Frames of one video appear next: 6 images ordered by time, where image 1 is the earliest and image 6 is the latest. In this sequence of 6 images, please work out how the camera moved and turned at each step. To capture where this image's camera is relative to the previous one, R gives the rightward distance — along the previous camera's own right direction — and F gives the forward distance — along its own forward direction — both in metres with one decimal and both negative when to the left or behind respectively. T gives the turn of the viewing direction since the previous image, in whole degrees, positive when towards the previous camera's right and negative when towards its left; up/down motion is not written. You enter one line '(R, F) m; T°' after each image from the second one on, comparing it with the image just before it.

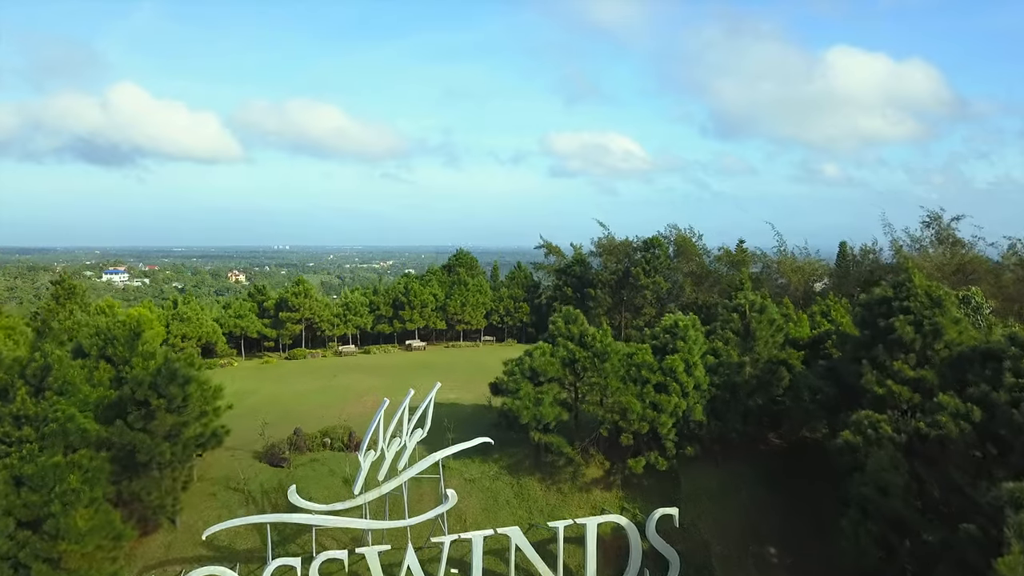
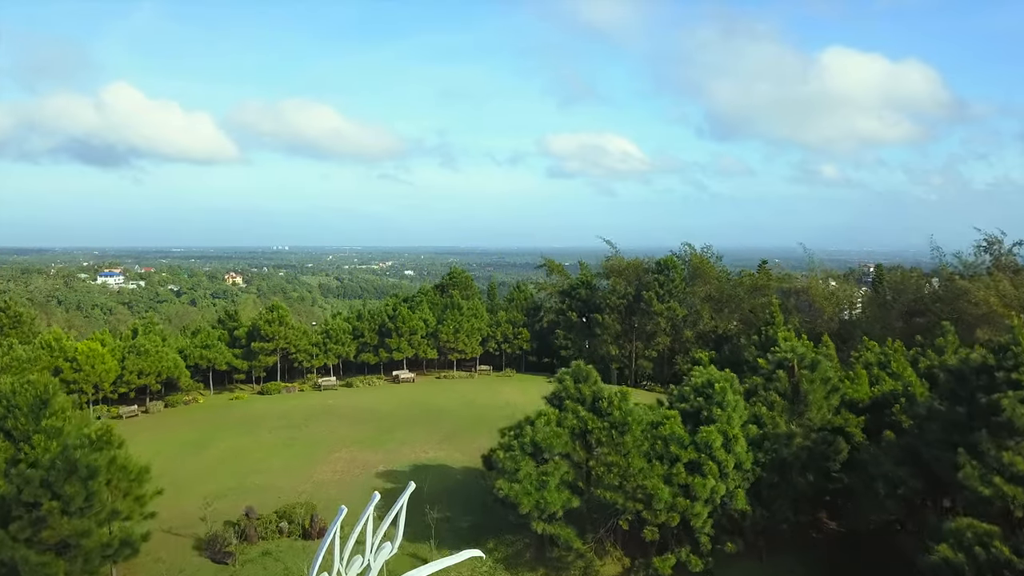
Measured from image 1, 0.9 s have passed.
(0.0, +1.7) m; 0°
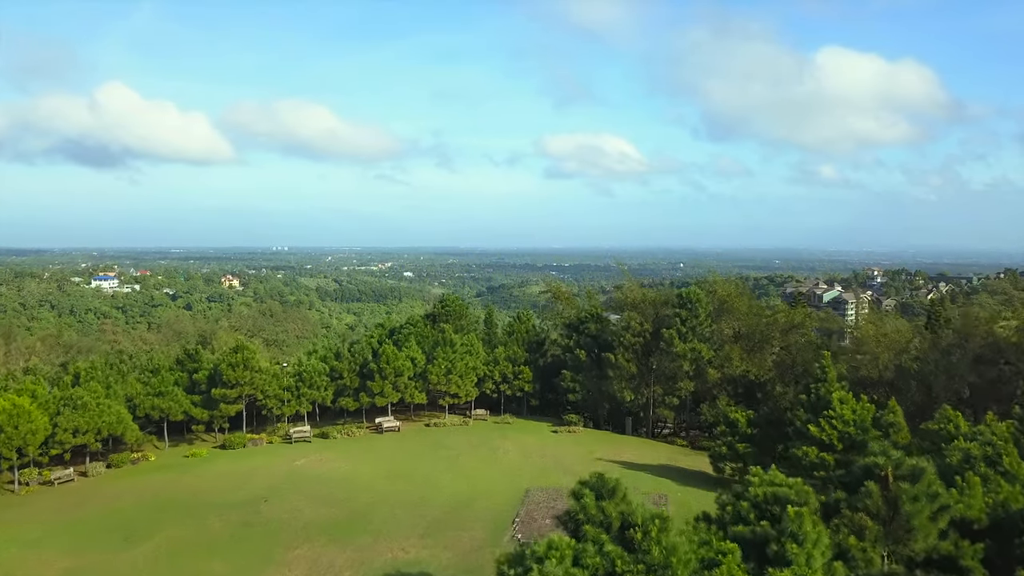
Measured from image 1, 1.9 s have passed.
(0.0, +1.9) m; 0°
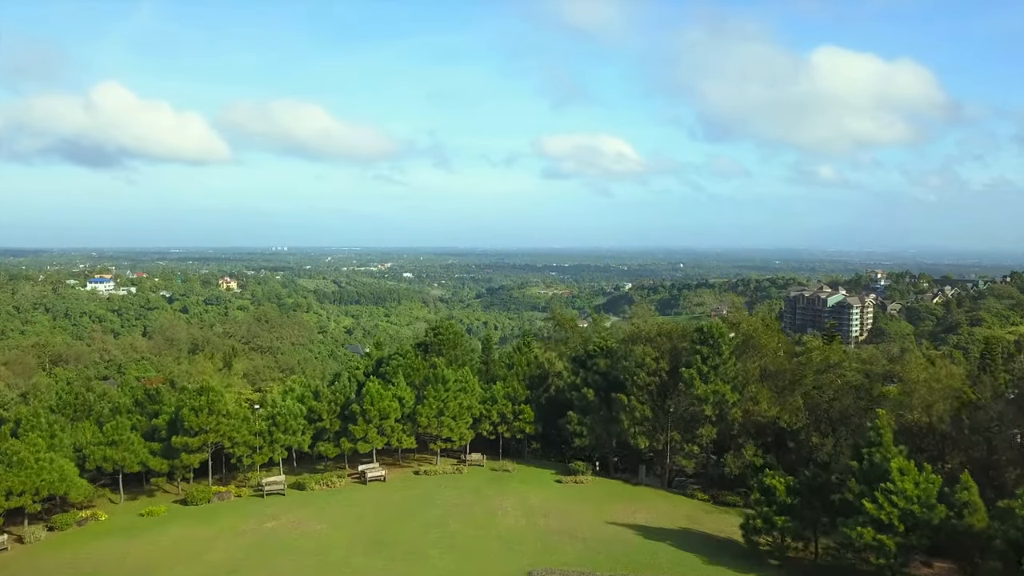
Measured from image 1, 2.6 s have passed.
(0.0, +1.5) m; 0°
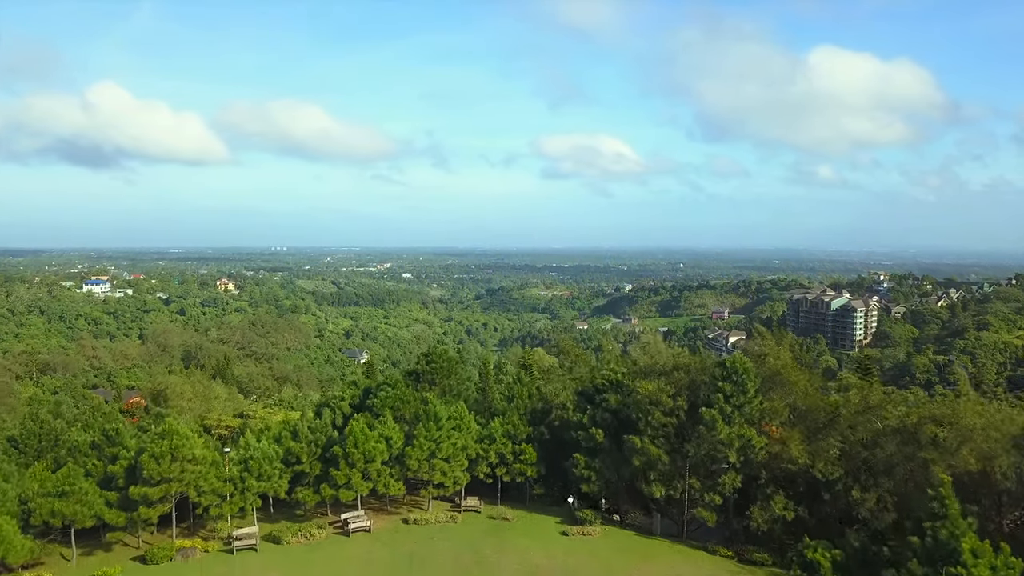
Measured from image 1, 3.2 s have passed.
(0.0, +1.3) m; 0°
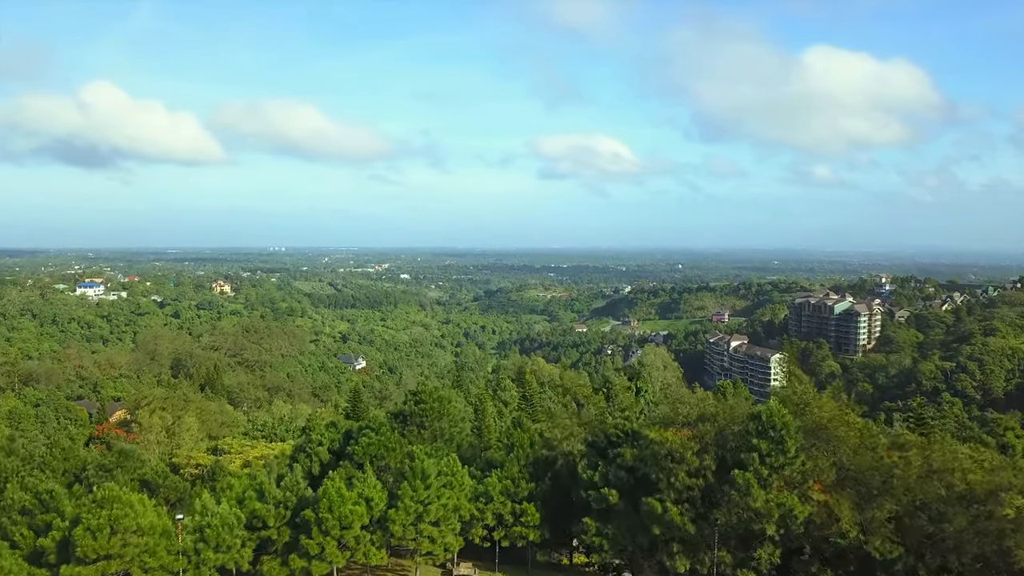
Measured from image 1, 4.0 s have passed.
(0.0, +1.5) m; 0°
